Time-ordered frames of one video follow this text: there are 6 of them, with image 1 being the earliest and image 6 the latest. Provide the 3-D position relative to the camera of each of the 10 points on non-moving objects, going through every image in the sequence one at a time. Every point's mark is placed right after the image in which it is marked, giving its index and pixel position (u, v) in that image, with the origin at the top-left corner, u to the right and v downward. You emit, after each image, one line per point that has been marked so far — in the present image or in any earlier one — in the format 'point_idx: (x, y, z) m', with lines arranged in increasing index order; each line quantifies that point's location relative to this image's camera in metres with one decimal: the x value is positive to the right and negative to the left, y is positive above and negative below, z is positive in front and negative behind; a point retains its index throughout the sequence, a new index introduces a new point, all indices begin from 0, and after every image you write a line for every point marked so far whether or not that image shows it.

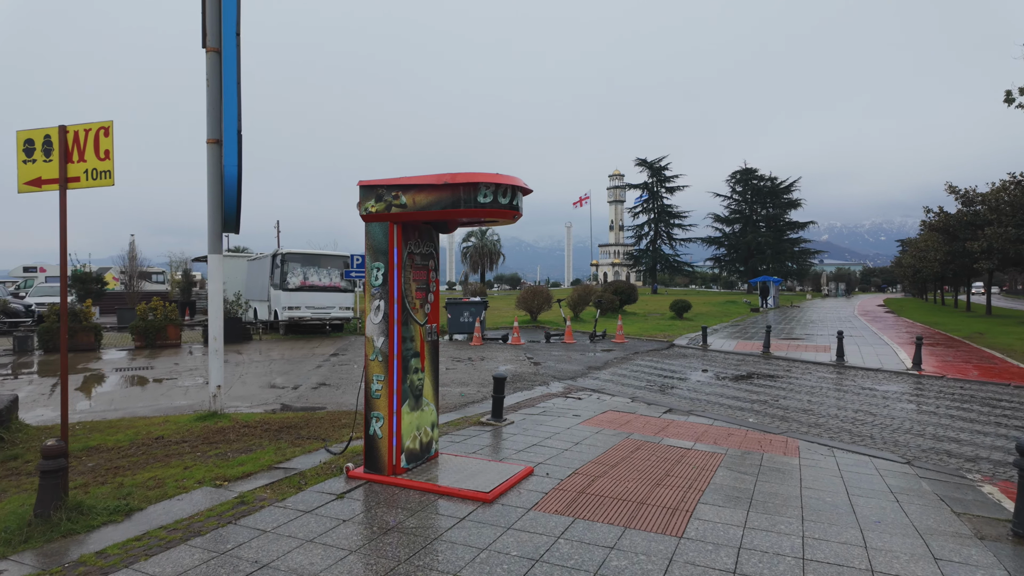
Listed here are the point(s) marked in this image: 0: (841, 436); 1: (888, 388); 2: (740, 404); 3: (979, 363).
0: (+3.8, -1.7, +6.7) m
1: (+6.4, -1.7, +10.0) m
2: (+3.3, -1.7, +8.5) m
3: (+9.5, -1.6, +11.9) m
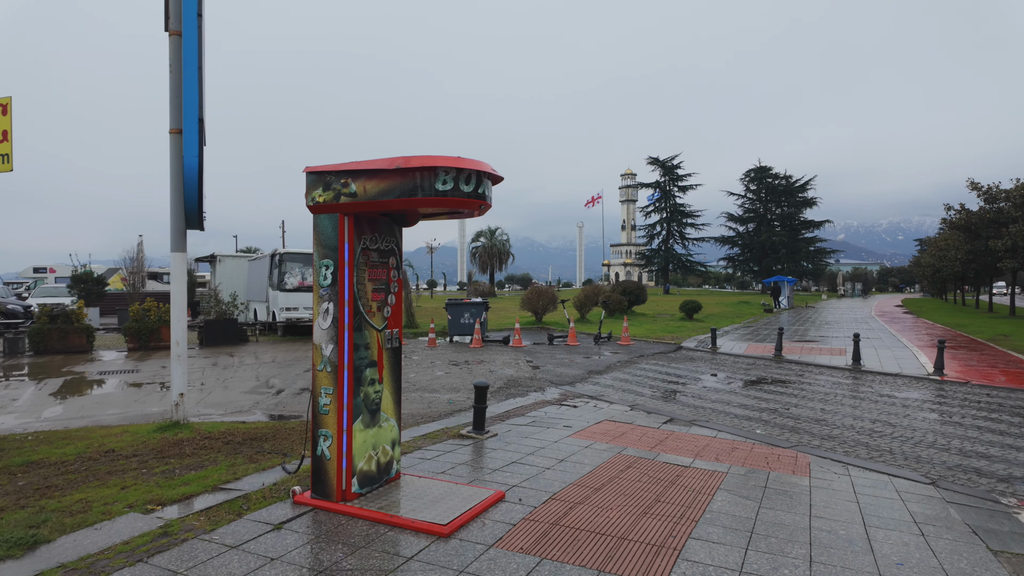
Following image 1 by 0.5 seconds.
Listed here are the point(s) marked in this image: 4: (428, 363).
0: (+3.6, -1.7, +6.1) m
1: (+6.4, -1.7, +9.4) m
2: (+3.2, -1.7, +7.9) m
3: (+9.5, -1.6, +11.2) m
4: (-1.8, -1.6, +12.6) m
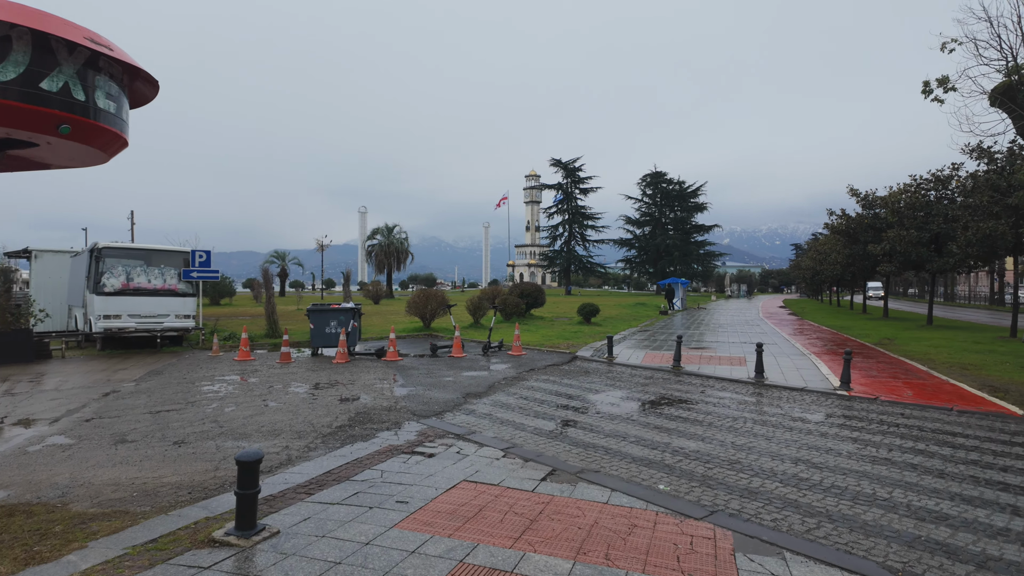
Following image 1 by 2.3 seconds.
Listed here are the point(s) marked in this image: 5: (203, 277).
0: (+2.2, -1.8, +4.6) m
1: (+4.4, -1.8, +8.3) m
2: (+1.5, -1.8, +6.3) m
3: (+7.1, -1.7, +10.5) m
4: (-4.2, -1.7, +10.1) m
5: (-8.4, +0.3, +15.8) m
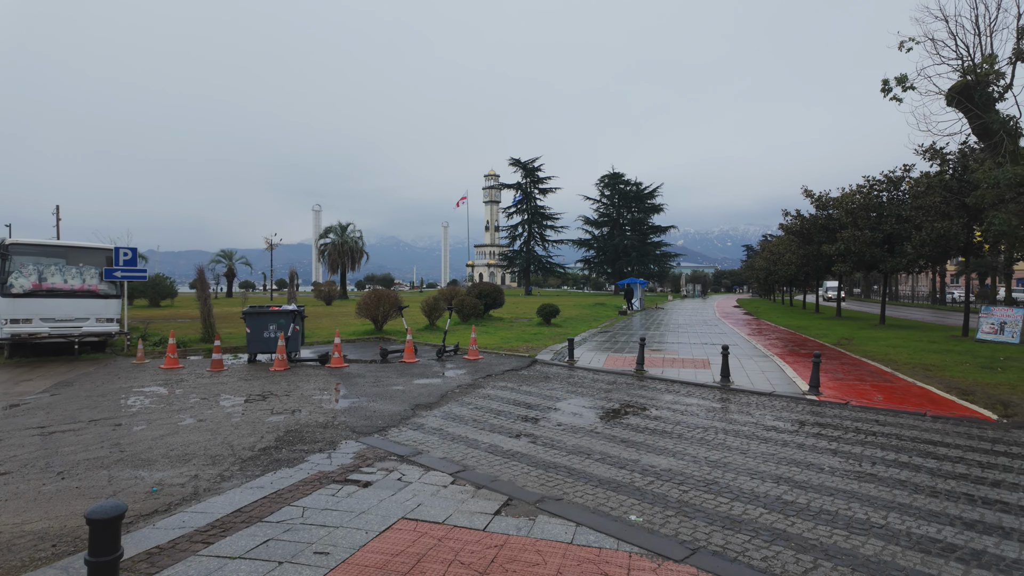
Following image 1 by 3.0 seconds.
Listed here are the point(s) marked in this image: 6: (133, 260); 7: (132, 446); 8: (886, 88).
0: (+1.8, -1.8, +4.0) m
1: (+3.7, -1.8, +7.8) m
2: (+1.0, -1.8, +5.6) m
3: (+6.4, -1.7, +10.2) m
4: (-5.0, -1.7, +9.0) m
5: (-9.5, +0.3, +14.5) m
6: (-9.5, +0.7, +14.5) m
7: (-4.0, -1.7, +6.2) m
8: (+9.2, +5.0, +14.3) m
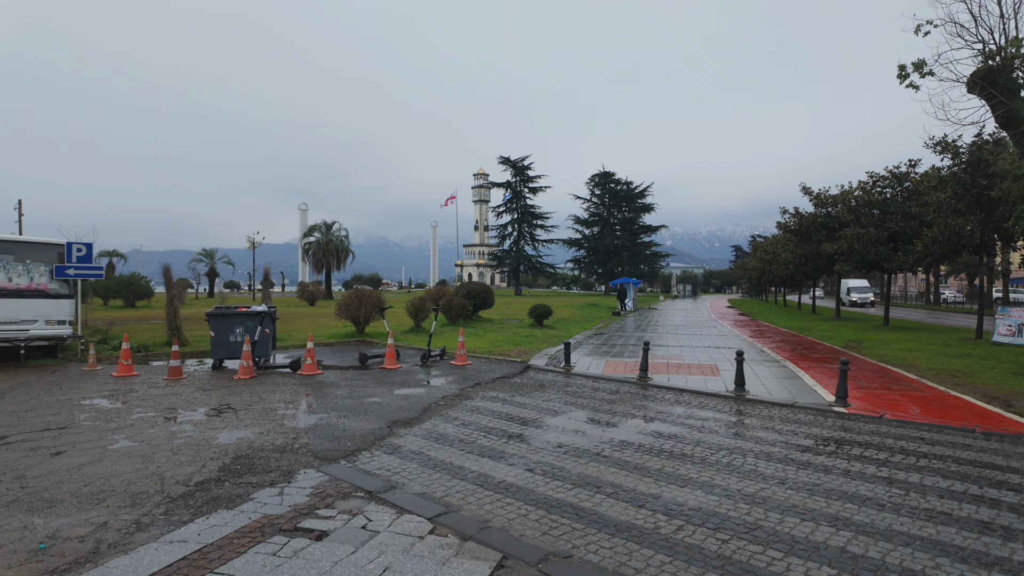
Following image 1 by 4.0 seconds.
0: (+1.8, -1.8, +2.9) m
1: (+3.7, -1.8, +6.8) m
2: (+0.9, -1.8, +4.6) m
3: (+6.2, -1.7, +9.3) m
4: (-5.1, -1.7, +7.8) m
5: (-9.7, +0.3, +13.2) m
6: (-9.7, +0.7, +13.3) m
7: (-4.1, -1.7, +5.1) m
8: (+9.0, +5.0, +13.4) m
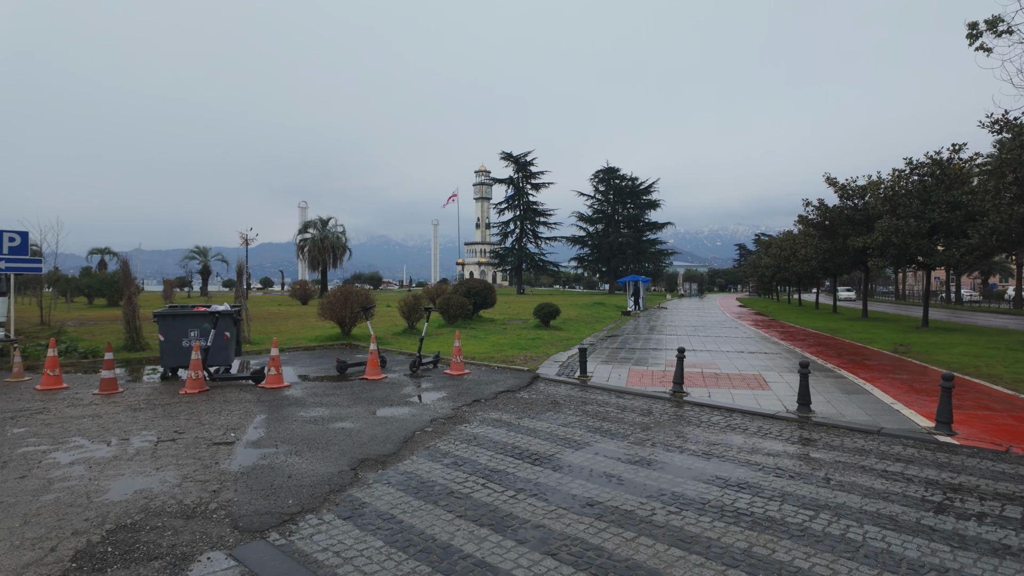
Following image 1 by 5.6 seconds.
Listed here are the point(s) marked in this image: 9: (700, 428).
0: (+1.9, -1.7, +1.0) m
1: (+3.7, -1.8, +4.9) m
2: (+1.0, -1.7, +2.7) m
3: (+6.3, -1.6, +7.3) m
4: (-5.0, -1.6, +6.0) m
5: (-9.6, +0.4, +11.3) m
6: (-9.6, +0.8, +11.4) m
7: (-4.0, -1.6, +3.2) m
8: (+9.1, +5.0, +11.5) m
9: (+2.3, -1.7, +7.0) m
